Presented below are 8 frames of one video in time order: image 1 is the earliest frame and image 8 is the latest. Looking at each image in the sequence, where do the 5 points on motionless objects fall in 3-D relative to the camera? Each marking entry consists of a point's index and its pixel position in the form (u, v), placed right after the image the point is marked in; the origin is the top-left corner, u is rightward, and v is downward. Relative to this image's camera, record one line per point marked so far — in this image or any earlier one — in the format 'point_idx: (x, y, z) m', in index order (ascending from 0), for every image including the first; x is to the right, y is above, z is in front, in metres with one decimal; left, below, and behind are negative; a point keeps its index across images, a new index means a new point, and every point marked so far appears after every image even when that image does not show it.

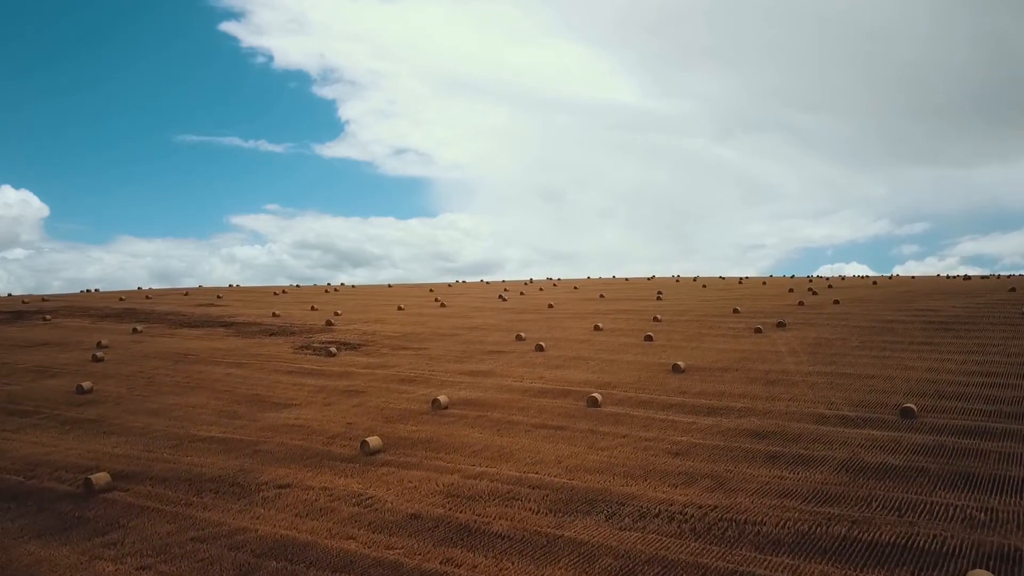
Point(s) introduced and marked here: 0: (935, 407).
0: (+6.1, -1.7, +9.4) m
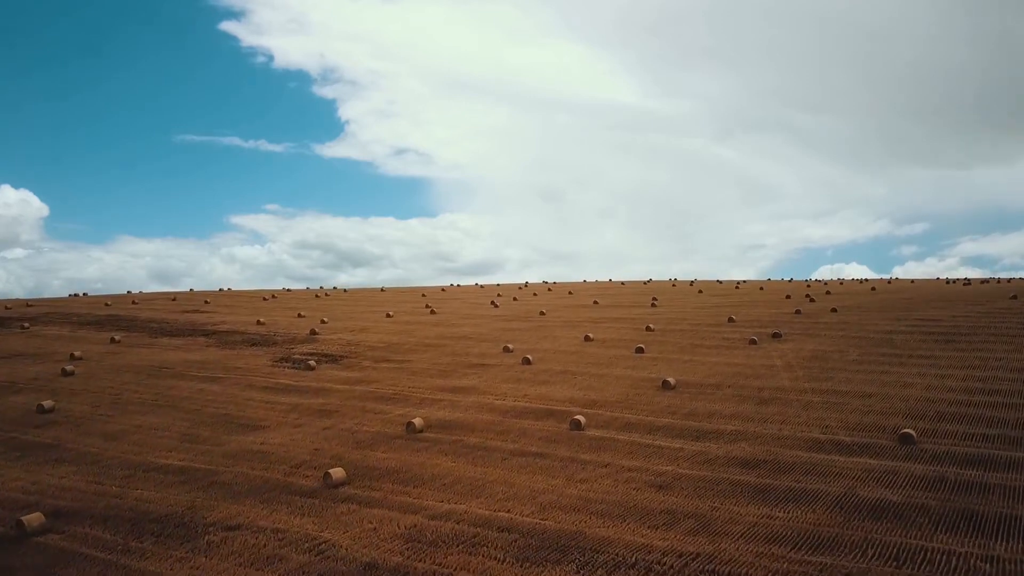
0: (+5.8, -2.0, +8.9) m
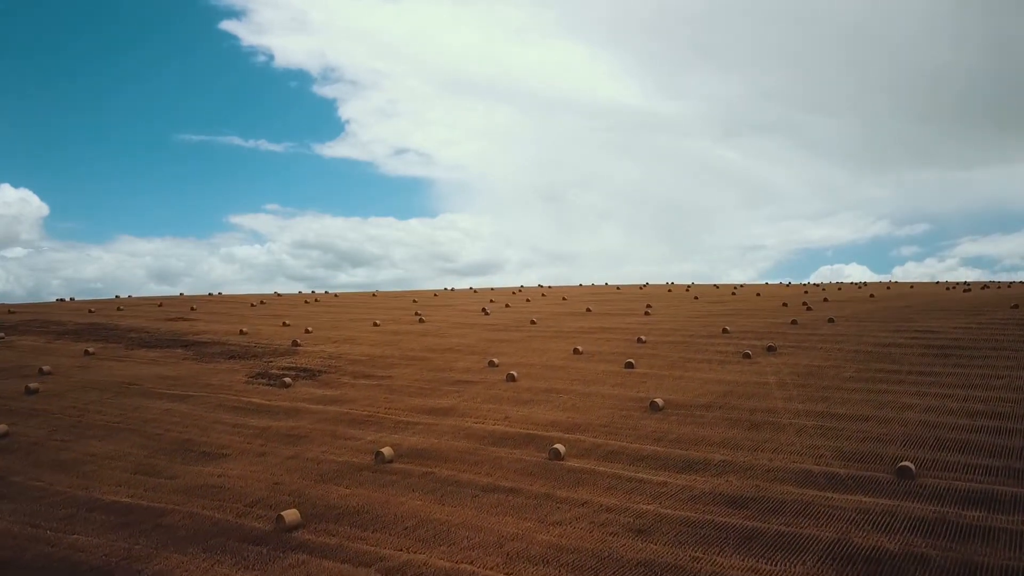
0: (+5.5, -2.3, +8.4) m
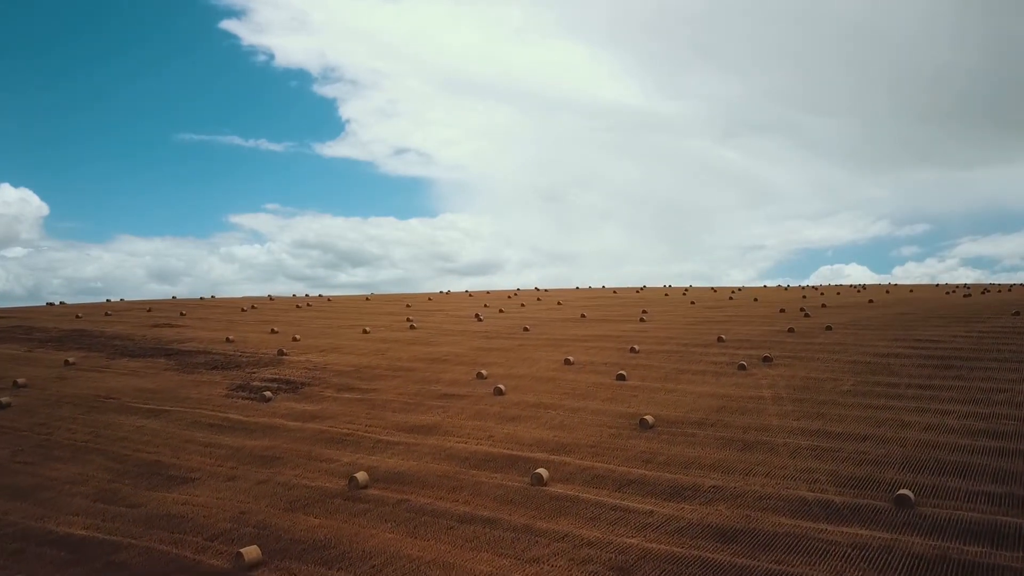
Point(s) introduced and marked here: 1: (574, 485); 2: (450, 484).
0: (+5.2, -2.5, +8.0) m
1: (+0.8, -2.5, +8.3) m
2: (-0.8, -2.5, +8.3) m
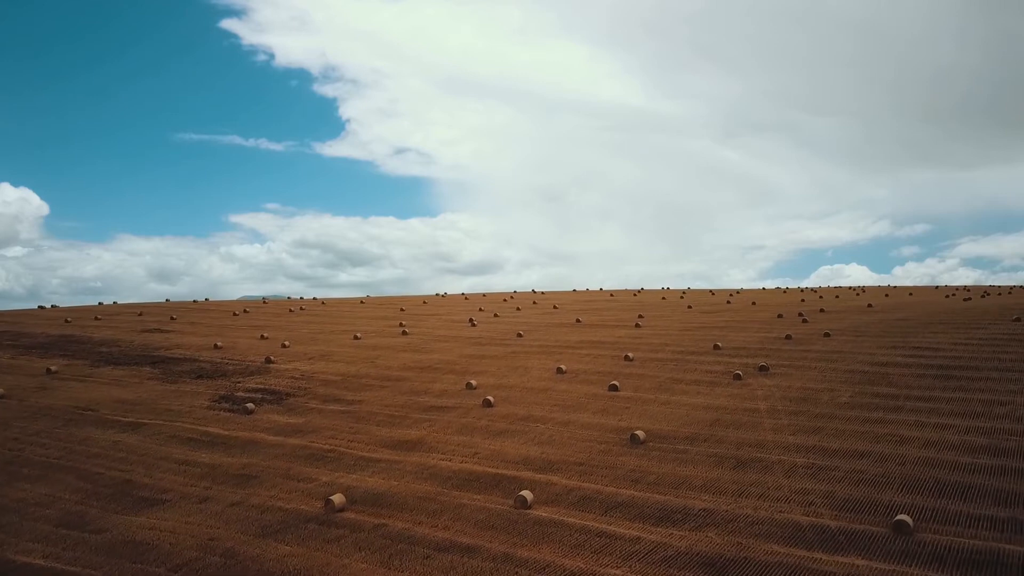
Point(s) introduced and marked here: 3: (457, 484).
0: (+5.0, -2.7, +7.7) m
1: (+0.6, -2.7, +8.0) m
2: (-1.0, -2.7, +8.0) m
3: (-0.7, -2.6, +8.7) m
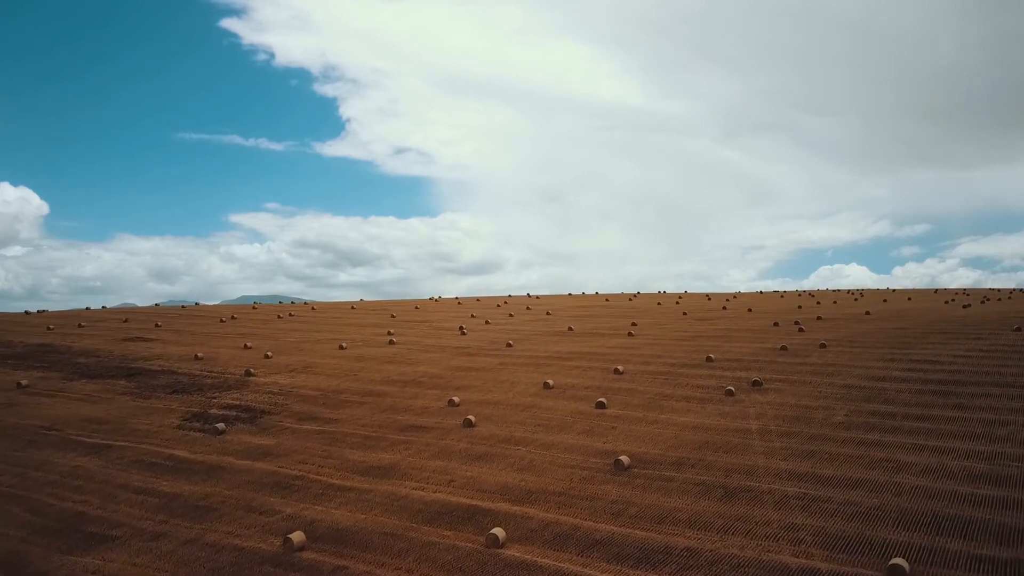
0: (+4.7, -3.0, +7.2) m
1: (+0.2, -2.9, +7.5) m
2: (-1.3, -2.9, +7.5) m
3: (-1.1, -2.9, +8.2) m
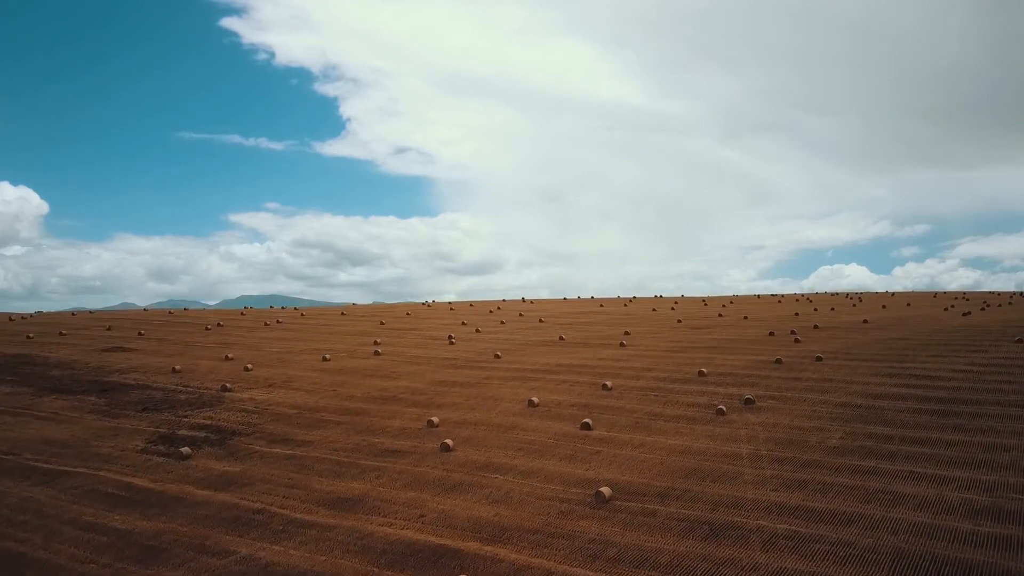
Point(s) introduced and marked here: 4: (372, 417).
0: (+4.3, -3.3, +6.7) m
1: (-0.1, -3.3, +6.9) m
2: (-1.7, -3.3, +6.9) m
3: (-1.4, -3.2, +7.7) m
4: (-2.9, -2.7, +13.6) m
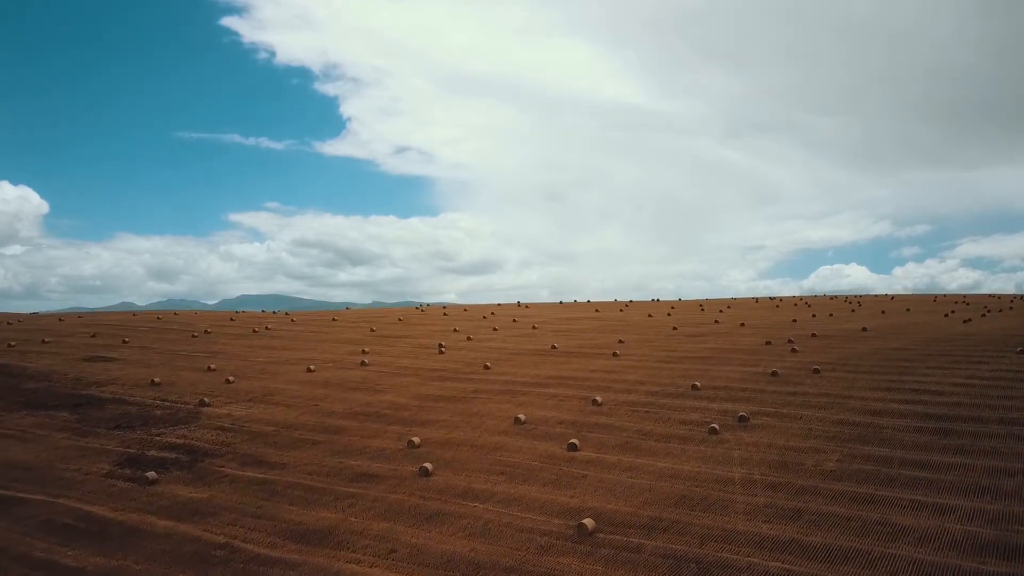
0: (+4.0, -3.6, +6.2) m
1: (-0.4, -3.5, +6.4) m
2: (-2.0, -3.5, +6.4) m
3: (-1.7, -3.5, +7.2) m
4: (-3.2, -3.0, +13.1) m
